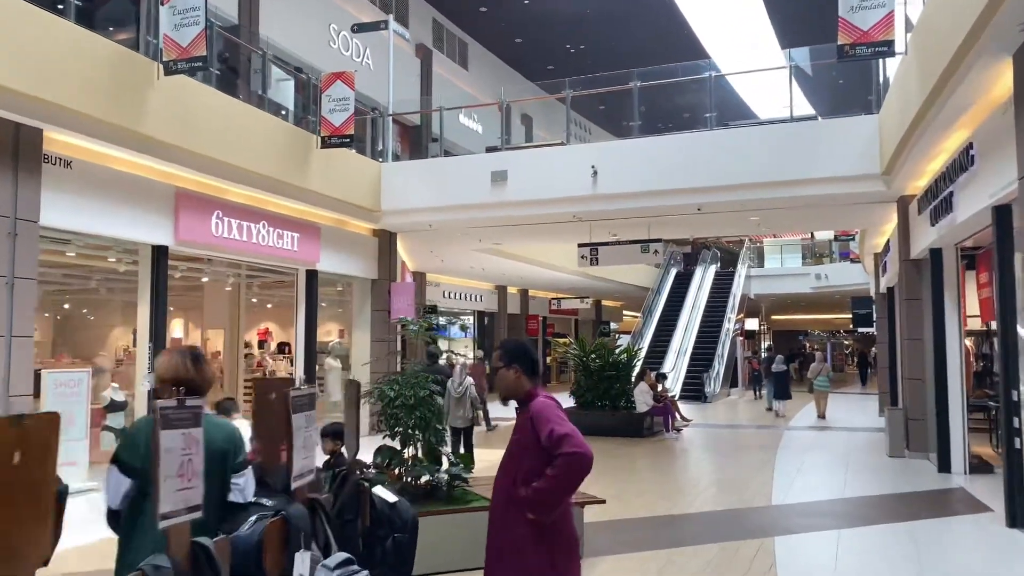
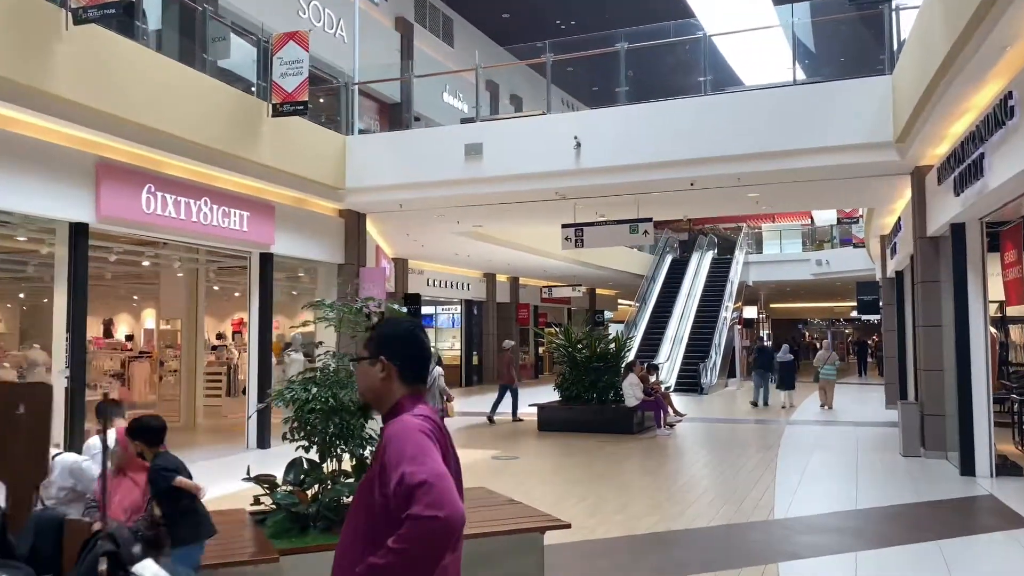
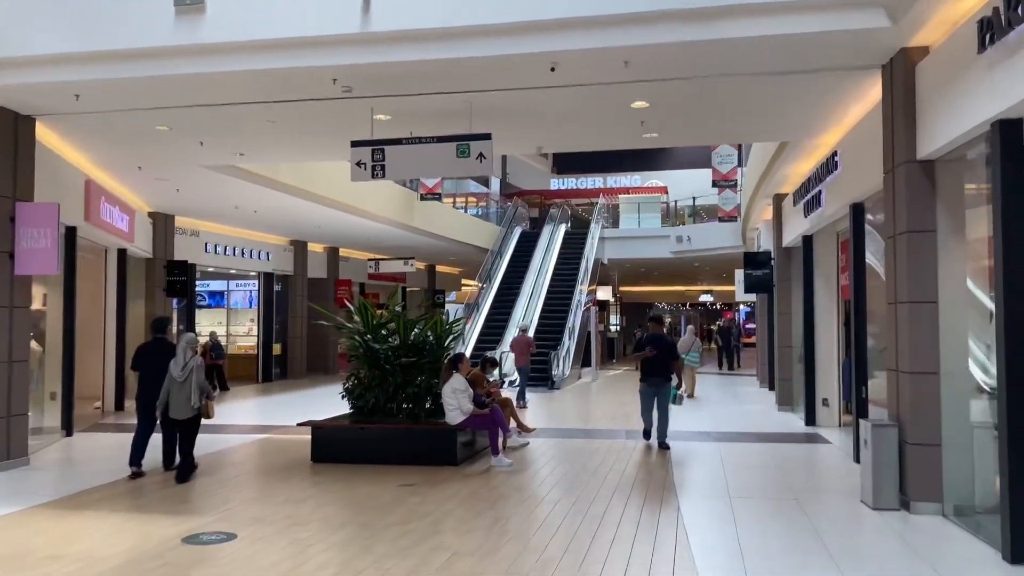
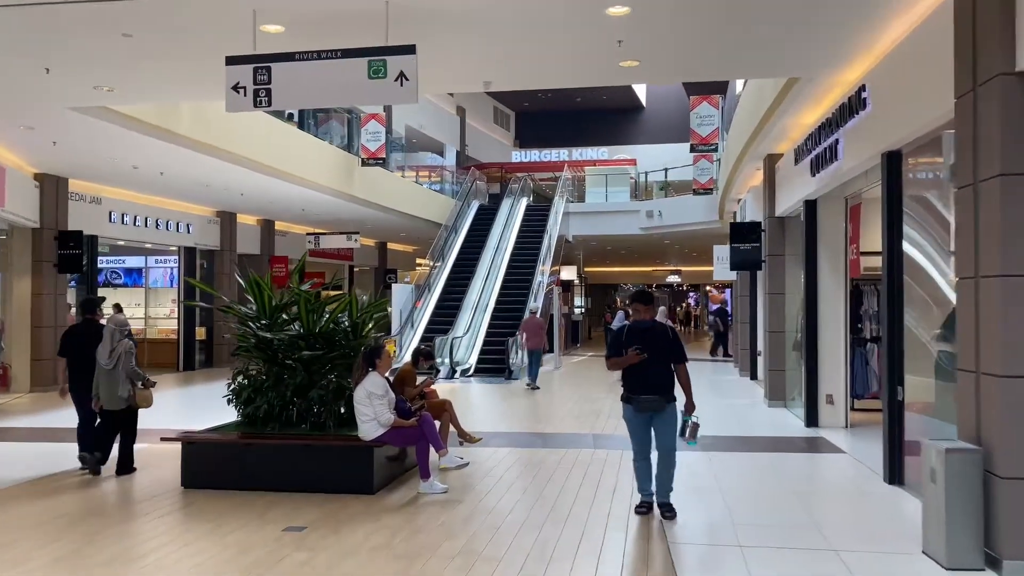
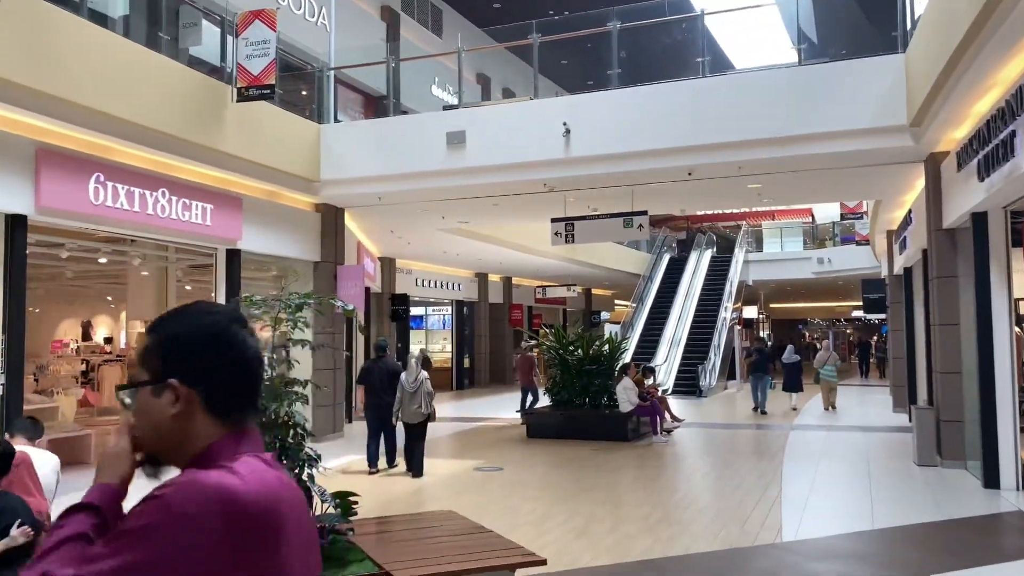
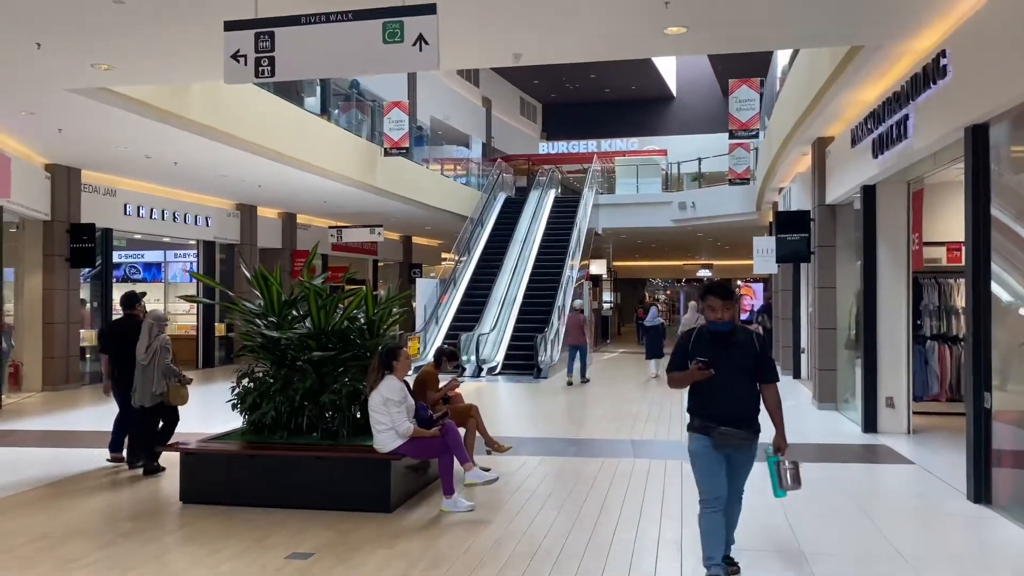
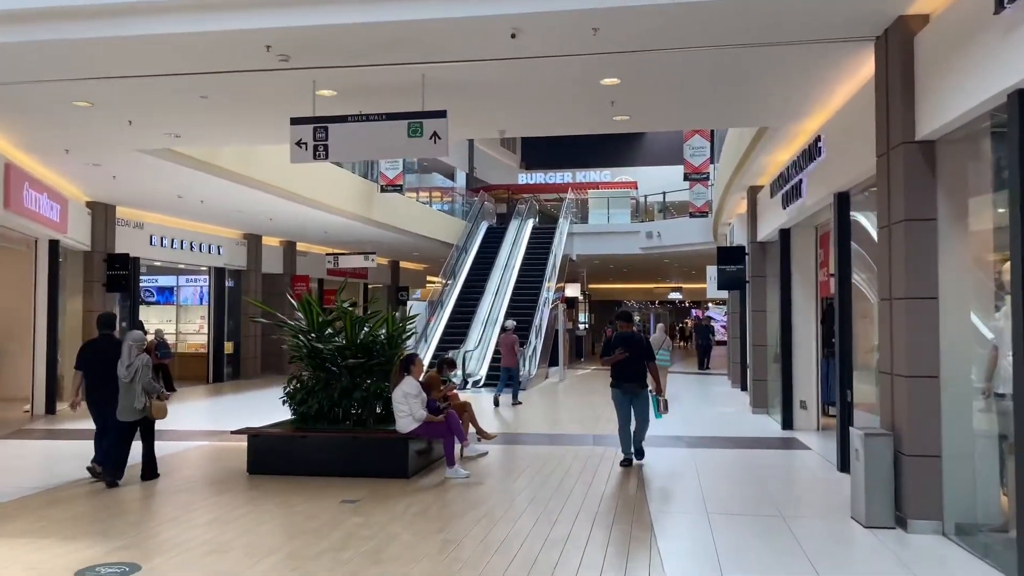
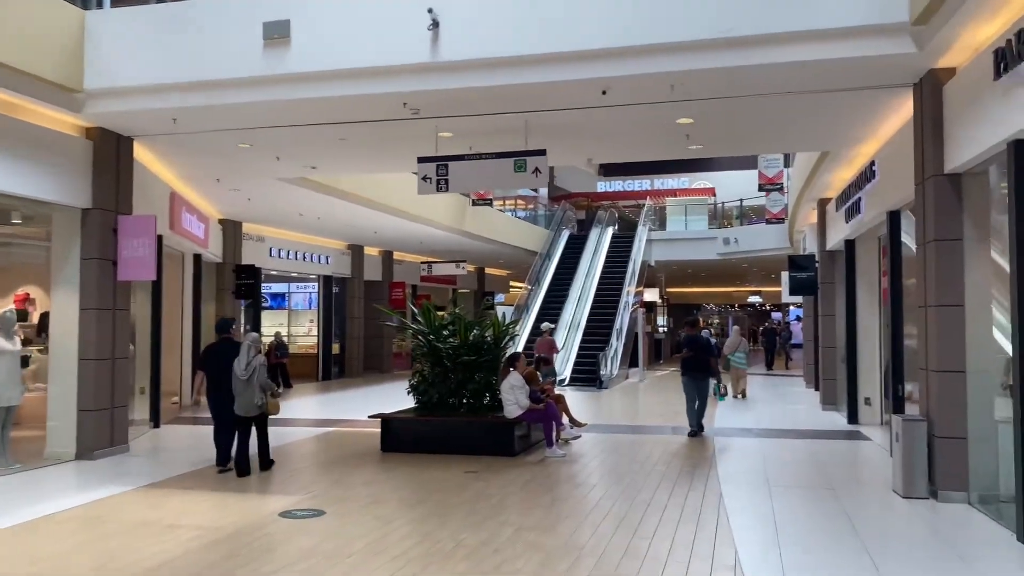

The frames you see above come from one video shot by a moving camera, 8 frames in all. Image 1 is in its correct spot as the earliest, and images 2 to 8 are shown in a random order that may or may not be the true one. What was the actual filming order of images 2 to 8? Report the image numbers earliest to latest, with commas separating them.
2, 5, 8, 3, 7, 4, 6
